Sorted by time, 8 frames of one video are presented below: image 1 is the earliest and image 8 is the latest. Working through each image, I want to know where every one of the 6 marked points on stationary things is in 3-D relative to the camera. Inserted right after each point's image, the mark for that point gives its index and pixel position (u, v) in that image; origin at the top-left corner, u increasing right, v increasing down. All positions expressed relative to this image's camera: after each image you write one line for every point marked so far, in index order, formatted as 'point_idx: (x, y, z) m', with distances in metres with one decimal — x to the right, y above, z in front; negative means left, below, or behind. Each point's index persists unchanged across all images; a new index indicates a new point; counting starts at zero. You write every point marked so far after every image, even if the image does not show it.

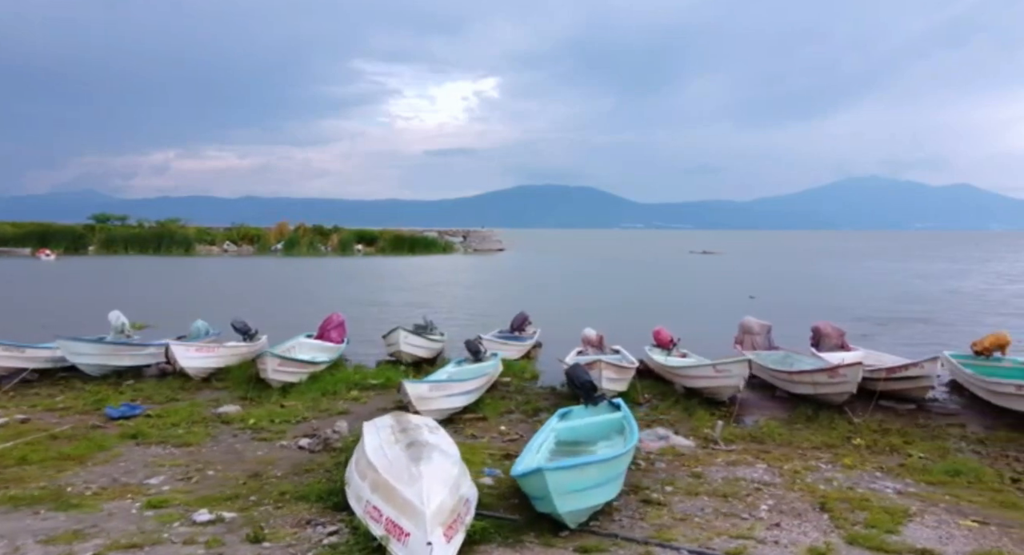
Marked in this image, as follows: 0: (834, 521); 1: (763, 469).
0: (+2.6, -2.0, +6.1) m
1: (+2.8, -2.1, +8.1) m
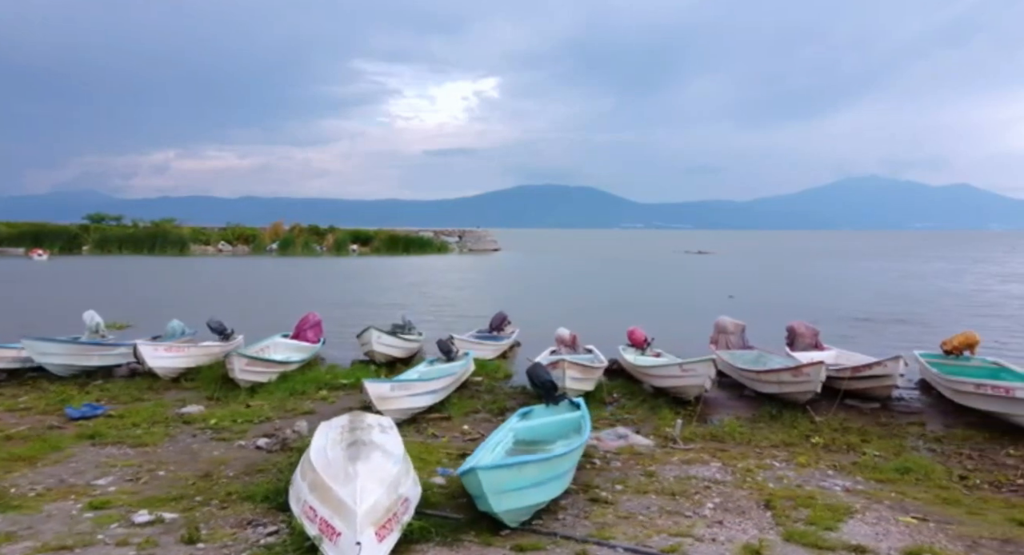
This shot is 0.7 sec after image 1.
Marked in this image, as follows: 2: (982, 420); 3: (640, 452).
0: (+2.2, -2.0, +6.1) m
1: (+2.3, -2.1, +8.2) m
2: (+7.9, -2.4, +12.3) m
3: (+1.6, -2.2, +9.1) m
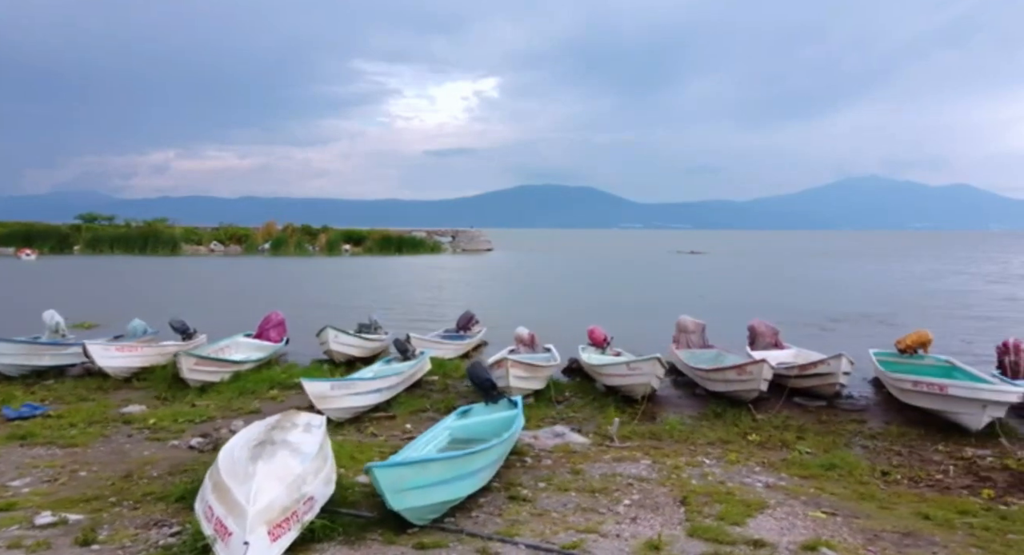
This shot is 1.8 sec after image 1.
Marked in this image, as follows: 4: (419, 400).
0: (+1.5, -2.0, +6.2) m
1: (+1.5, -2.1, +8.3) m
2: (+7.0, -2.4, +12.5) m
3: (+0.8, -2.1, +9.1) m
4: (-1.7, -2.3, +13.5) m
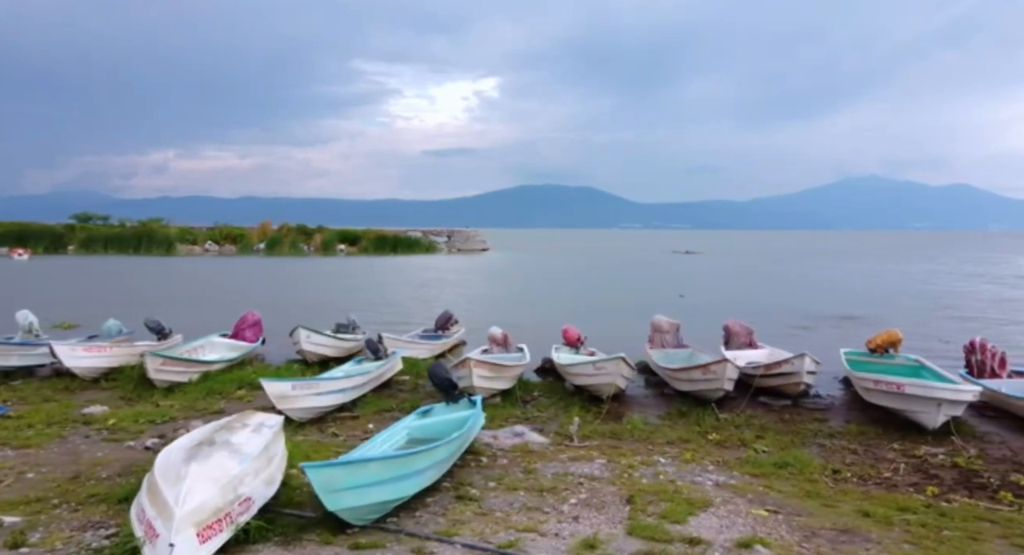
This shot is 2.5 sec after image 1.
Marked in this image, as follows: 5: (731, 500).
0: (+1.0, -2.0, +6.2) m
1: (+1.0, -2.1, +8.3) m
2: (+6.4, -2.4, +12.6) m
3: (+0.3, -2.1, +9.1) m
4: (-2.3, -2.2, +13.5) m
5: (+2.0, -2.1, +6.8) m
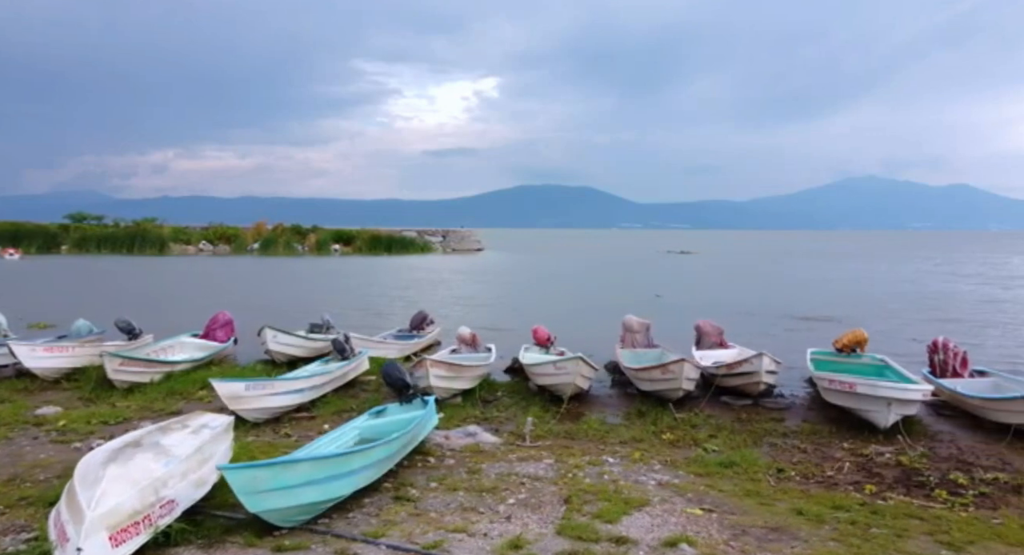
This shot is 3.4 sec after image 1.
0: (+0.4, -2.0, +6.2) m
1: (+0.4, -2.1, +8.3) m
2: (+5.7, -2.4, +12.8) m
3: (-0.4, -2.1, +9.1) m
4: (-3.0, -2.2, +13.4) m
5: (+1.5, -2.1, +6.8) m
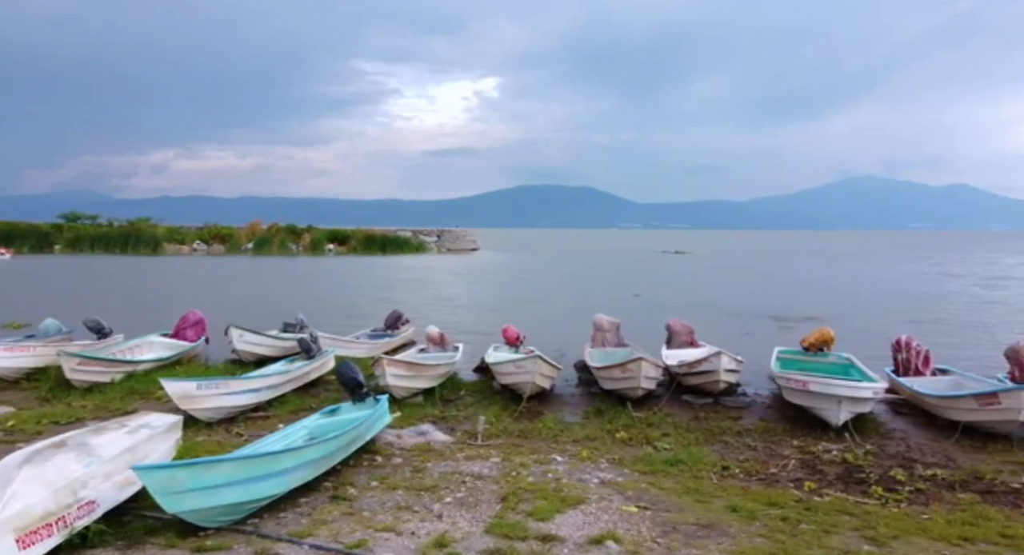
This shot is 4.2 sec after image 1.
0: (-0.1, -2.0, +6.2) m
1: (-0.2, -2.1, +8.3) m
2: (+5.0, -2.4, +12.9) m
3: (-1.0, -2.1, +9.1) m
4: (-3.8, -2.2, +13.4) m
5: (+0.9, -2.1, +6.9) m
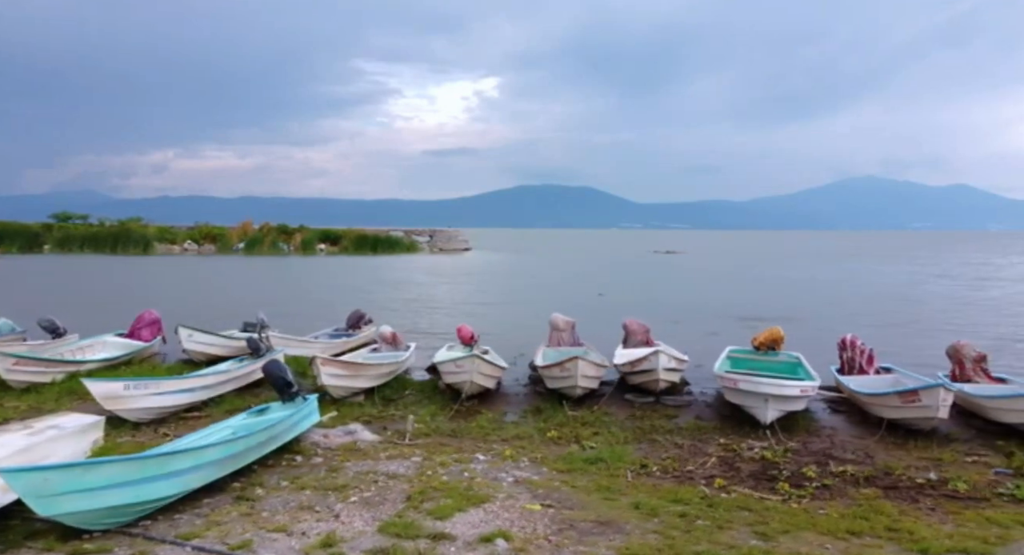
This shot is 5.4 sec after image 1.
0: (-1.0, -2.0, +6.2) m
1: (-1.1, -2.1, +8.3) m
2: (+4.0, -2.4, +13.1) m
3: (-1.9, -2.1, +9.1) m
4: (-4.8, -2.2, +13.3) m
5: (0.0, -2.1, +6.9) m
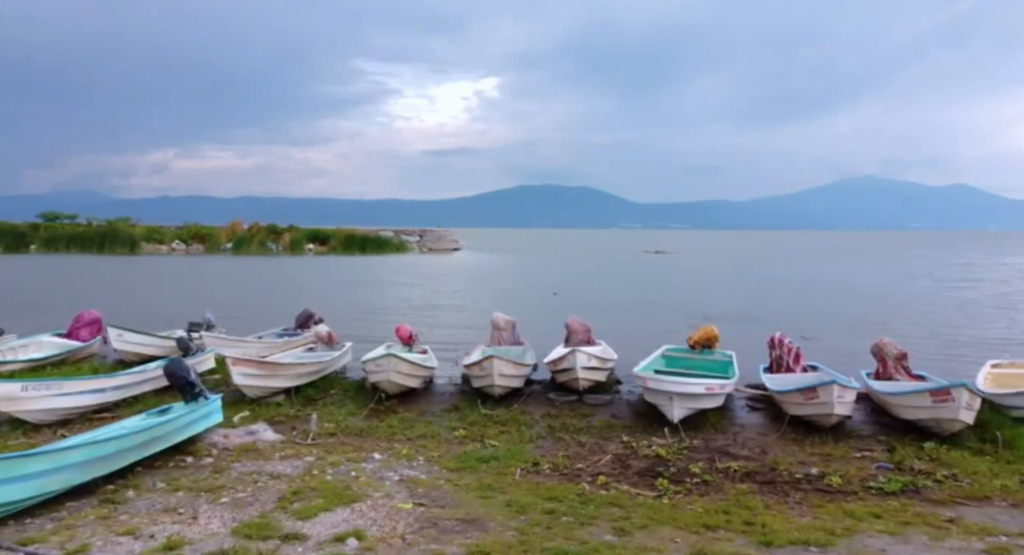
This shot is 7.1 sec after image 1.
0: (-2.1, -2.0, +6.2) m
1: (-2.4, -2.1, +8.3) m
2: (+2.5, -2.3, +13.3) m
3: (-3.2, -2.1, +9.1) m
4: (-6.3, -2.2, +13.1) m
5: (-1.2, -2.1, +7.0) m
